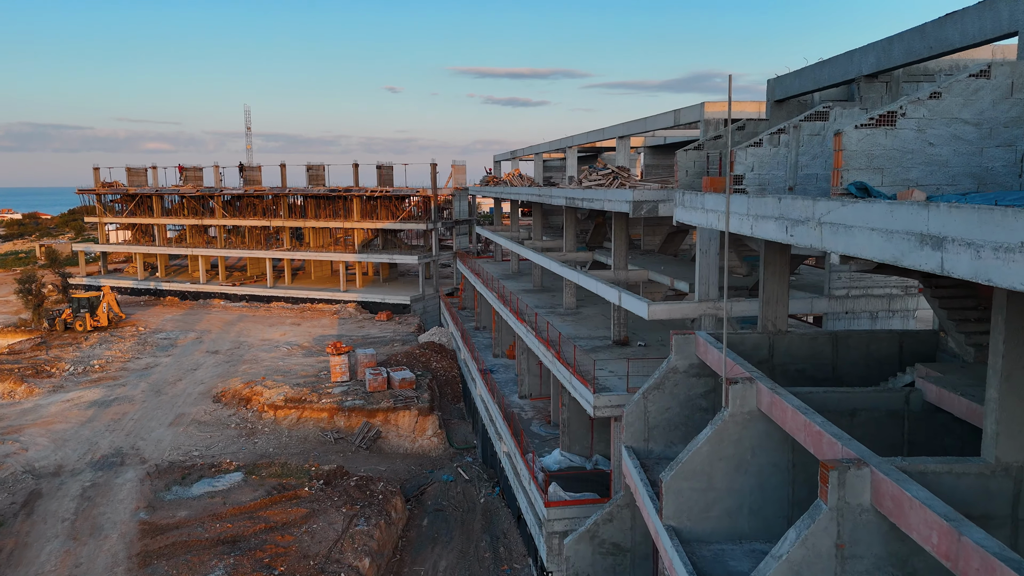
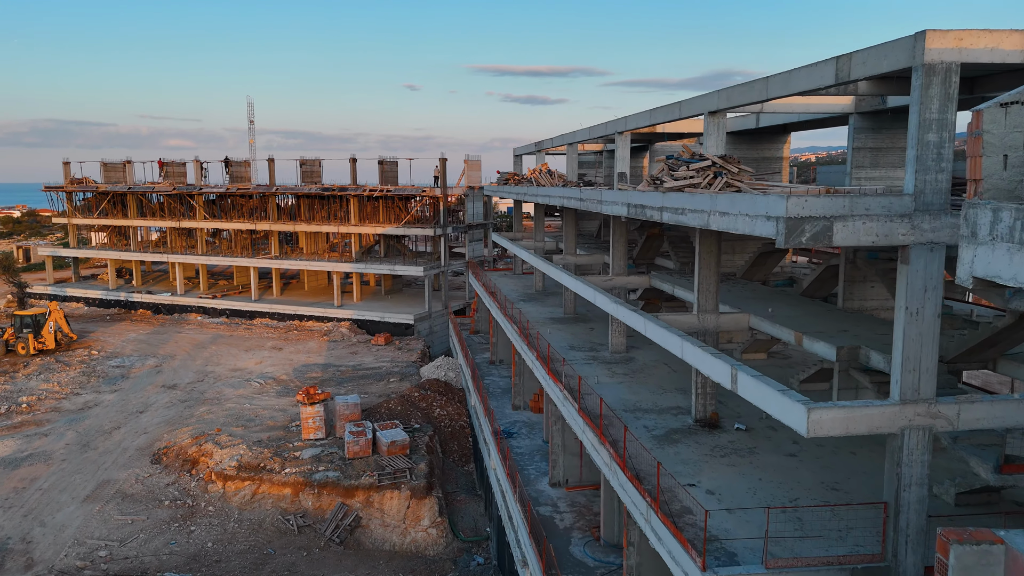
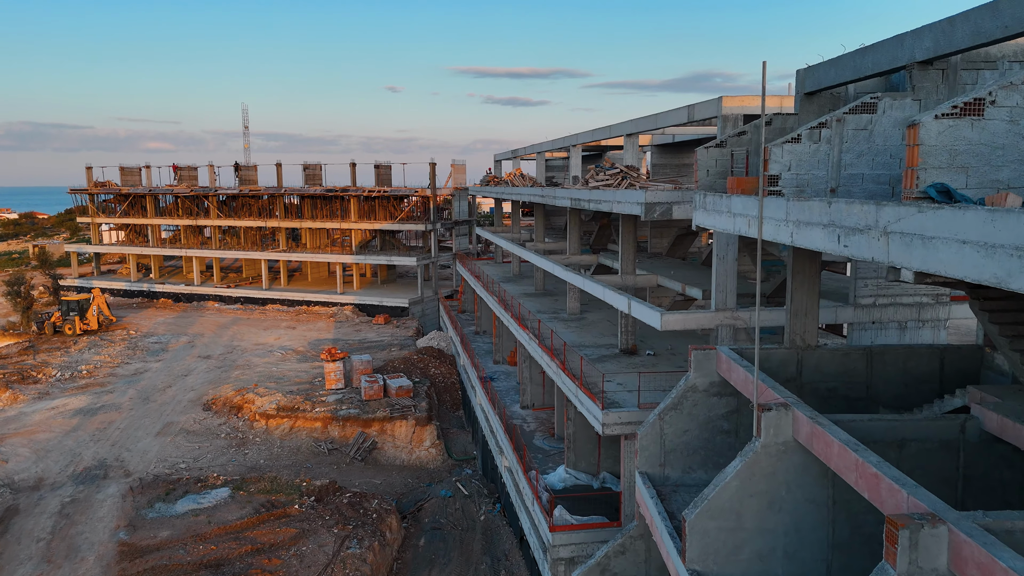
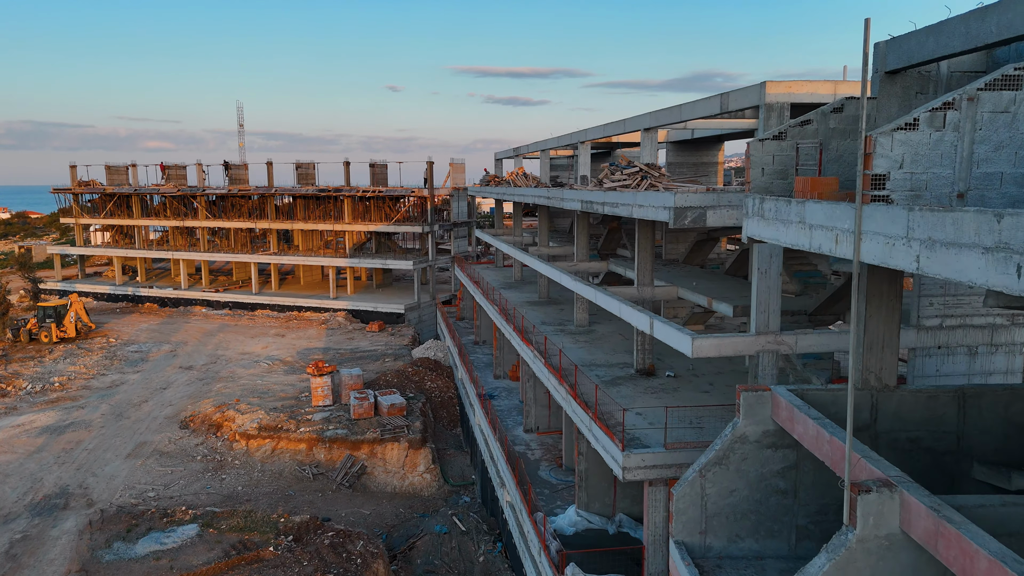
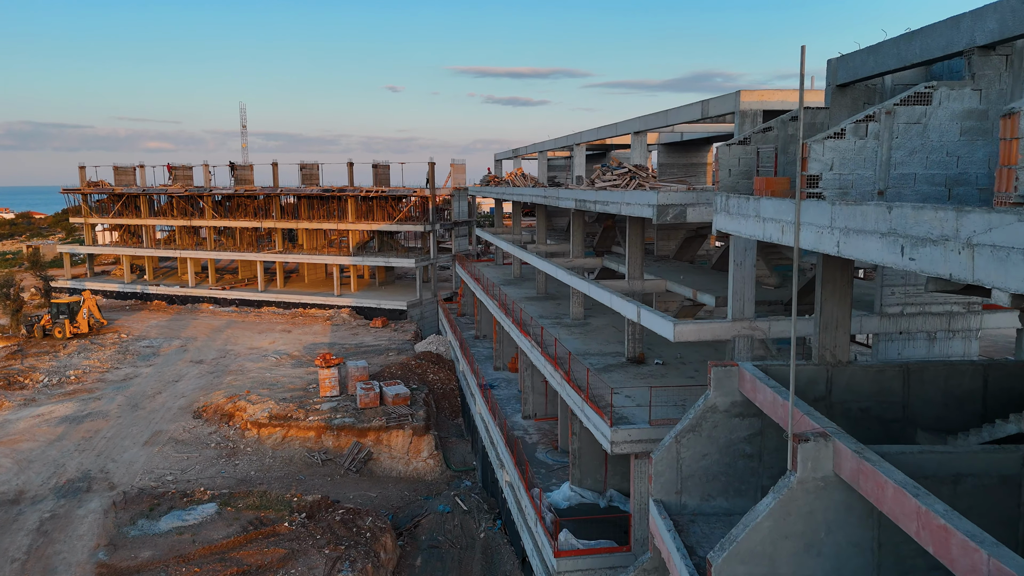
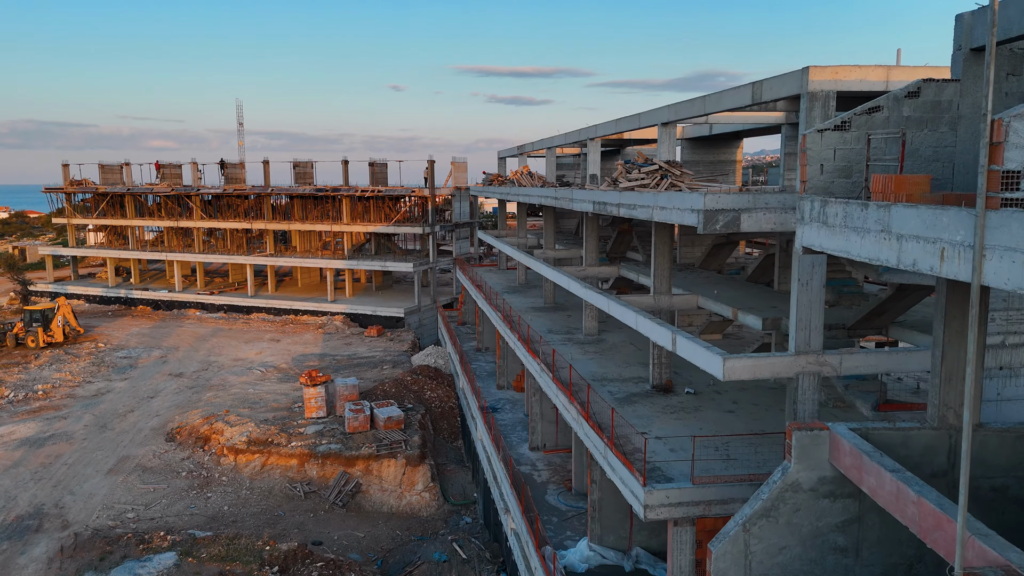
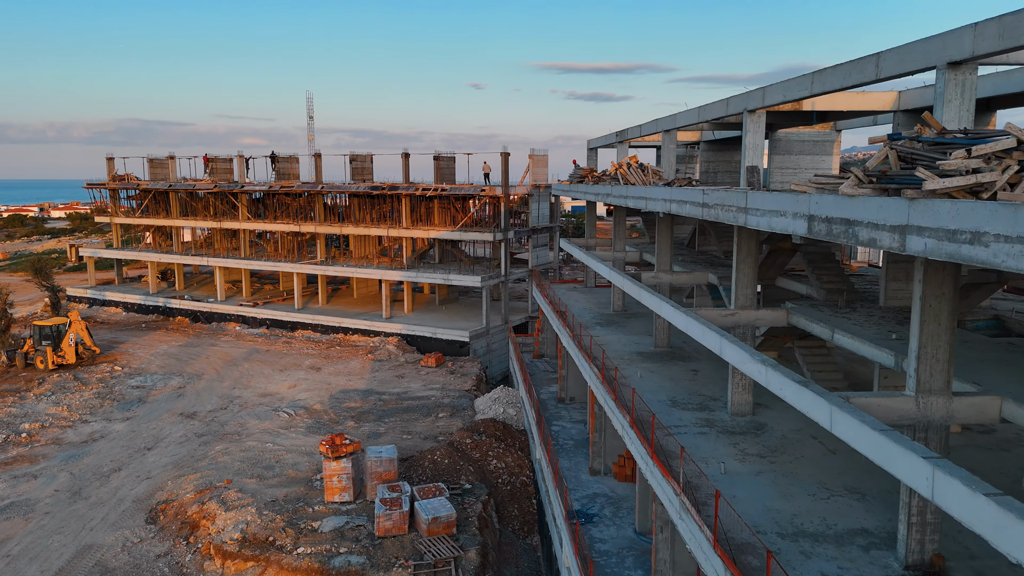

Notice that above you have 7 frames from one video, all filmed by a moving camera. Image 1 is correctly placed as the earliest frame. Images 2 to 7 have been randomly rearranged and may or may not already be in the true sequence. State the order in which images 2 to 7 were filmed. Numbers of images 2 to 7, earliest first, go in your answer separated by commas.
3, 5, 4, 6, 2, 7
